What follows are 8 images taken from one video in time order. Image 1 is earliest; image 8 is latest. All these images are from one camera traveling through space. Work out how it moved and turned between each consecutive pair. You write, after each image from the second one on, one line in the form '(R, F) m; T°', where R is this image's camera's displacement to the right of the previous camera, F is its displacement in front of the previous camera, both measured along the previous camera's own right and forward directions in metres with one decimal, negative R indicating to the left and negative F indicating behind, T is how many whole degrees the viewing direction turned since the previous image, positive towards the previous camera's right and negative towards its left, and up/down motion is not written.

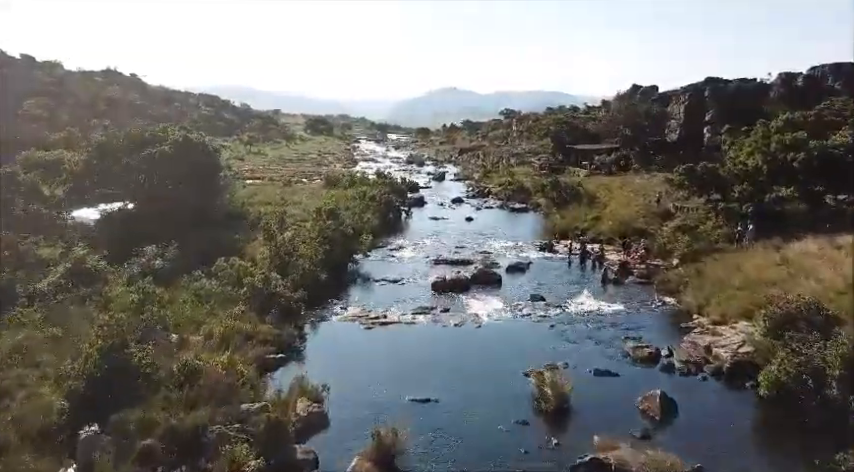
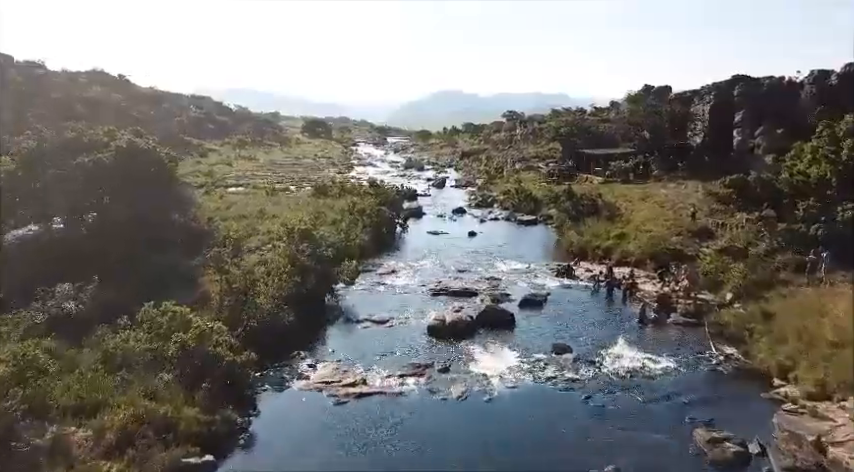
(+0.2, +5.2) m; 0°
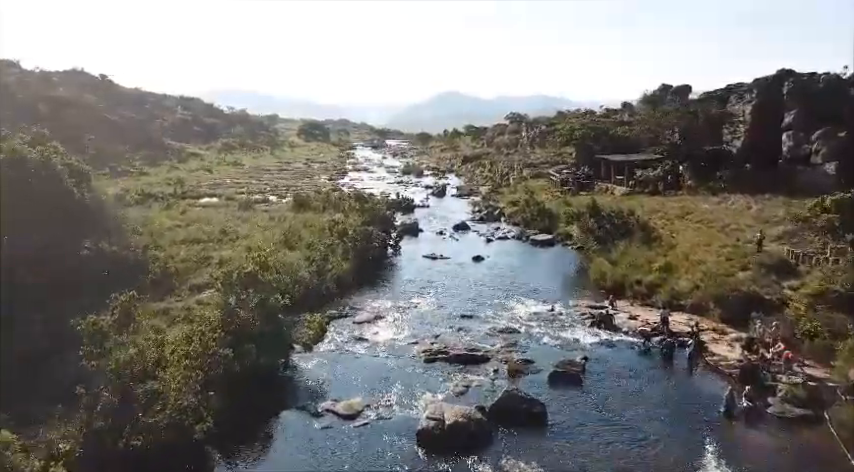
(+0.3, +6.9) m; 0°
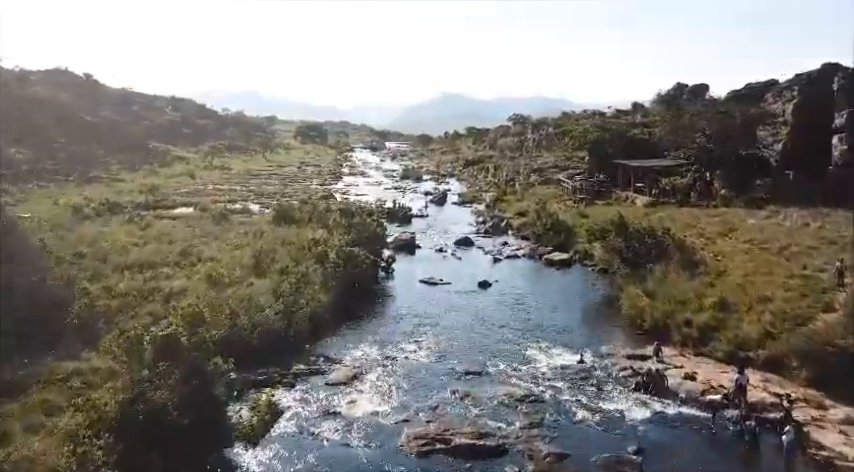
(+0.2, +5.2) m; 0°
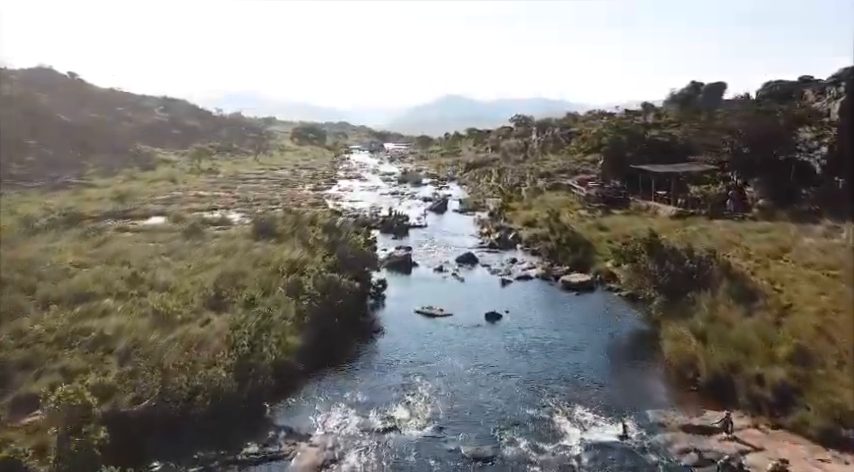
(+0.1, +4.6) m; 0°
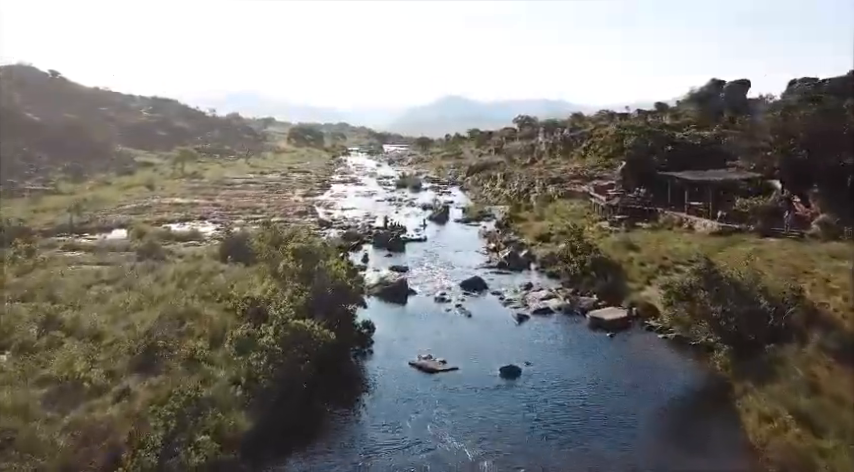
(+0.1, +5.3) m; 0°
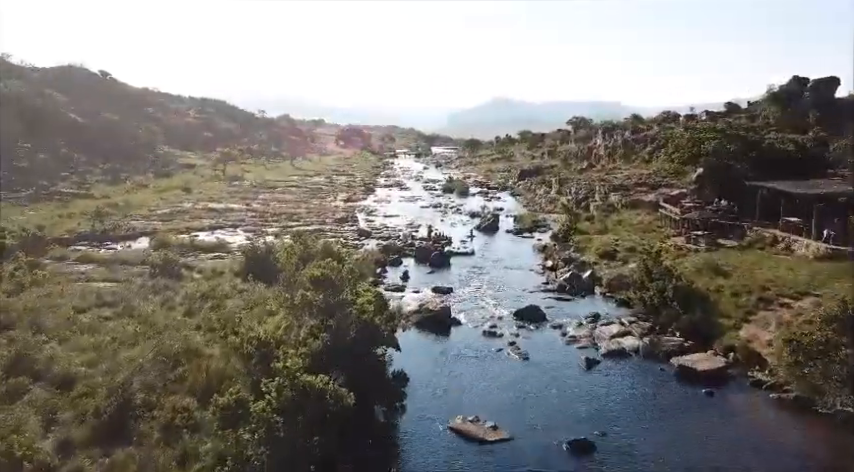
(-0.1, +4.0) m; -5°
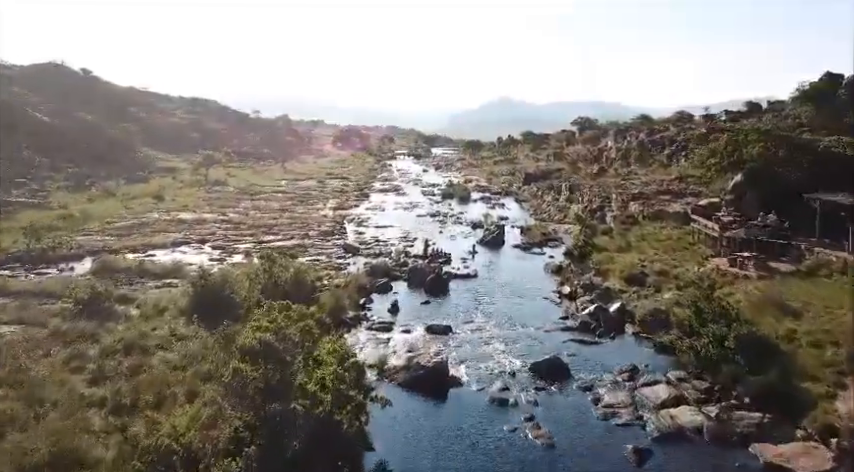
(+0.3, +5.4) m; 0°
